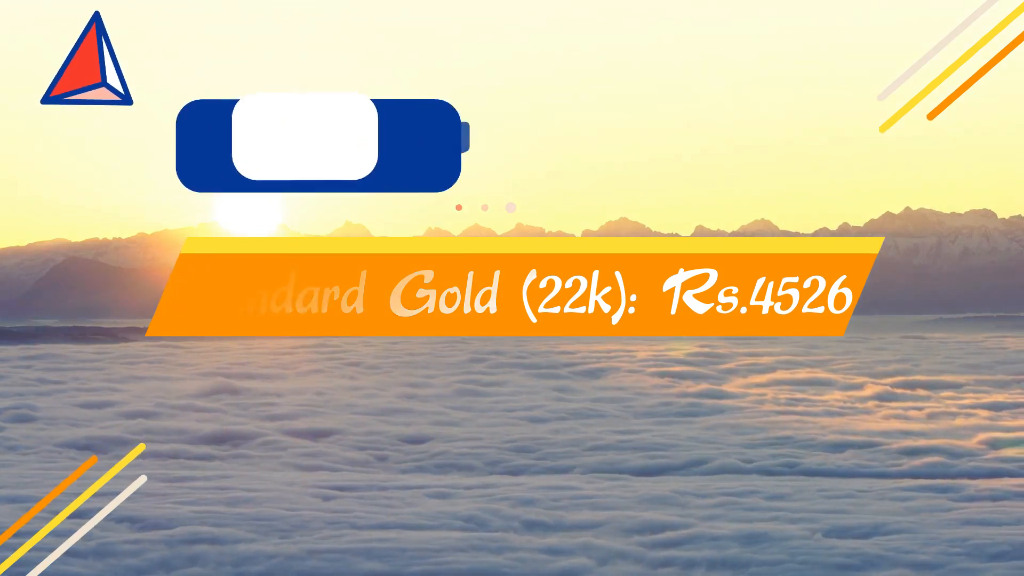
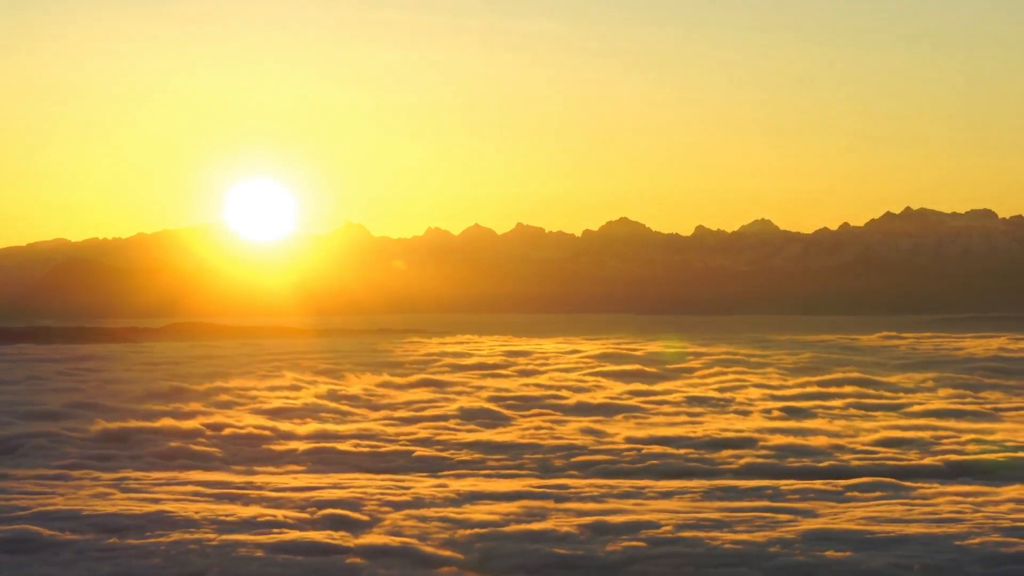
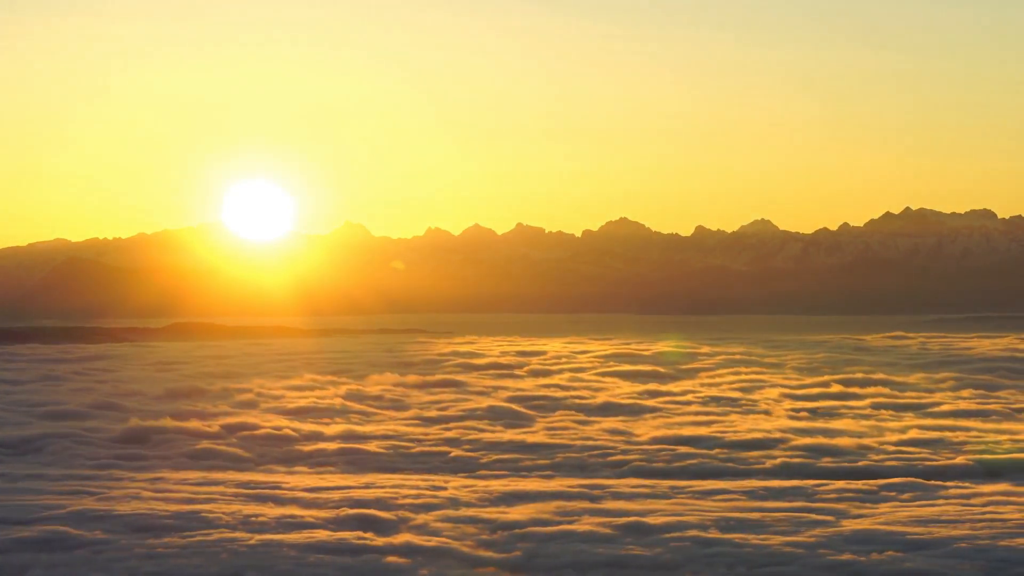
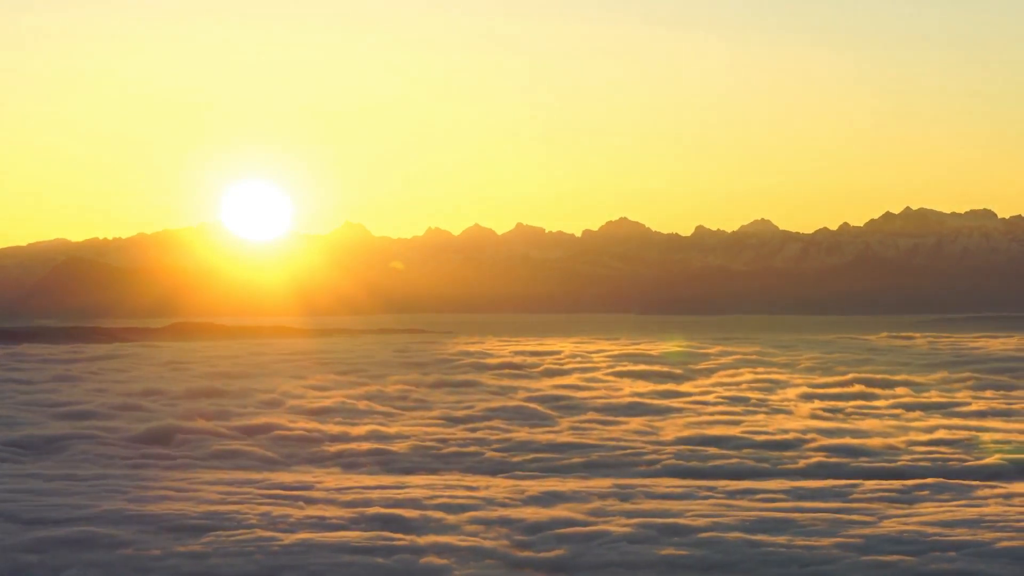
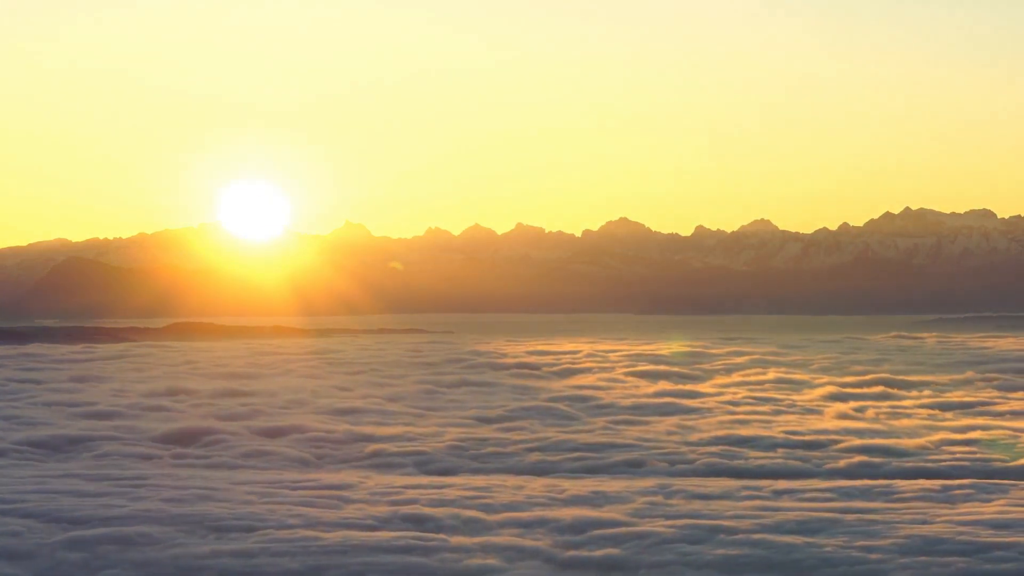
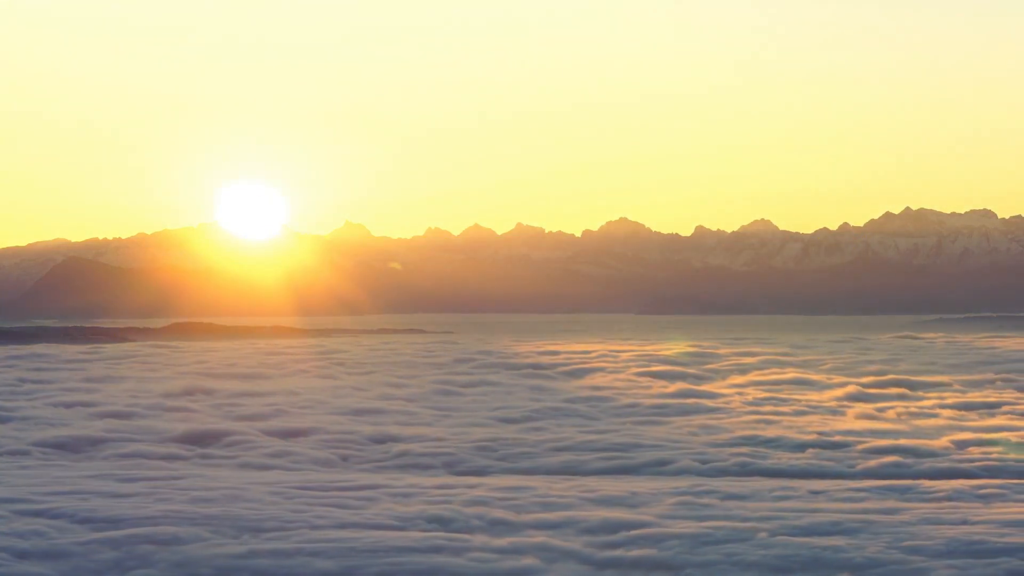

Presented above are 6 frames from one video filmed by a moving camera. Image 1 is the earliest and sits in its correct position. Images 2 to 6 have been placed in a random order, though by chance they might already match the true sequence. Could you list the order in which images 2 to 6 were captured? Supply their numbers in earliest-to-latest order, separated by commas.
6, 5, 4, 3, 2
